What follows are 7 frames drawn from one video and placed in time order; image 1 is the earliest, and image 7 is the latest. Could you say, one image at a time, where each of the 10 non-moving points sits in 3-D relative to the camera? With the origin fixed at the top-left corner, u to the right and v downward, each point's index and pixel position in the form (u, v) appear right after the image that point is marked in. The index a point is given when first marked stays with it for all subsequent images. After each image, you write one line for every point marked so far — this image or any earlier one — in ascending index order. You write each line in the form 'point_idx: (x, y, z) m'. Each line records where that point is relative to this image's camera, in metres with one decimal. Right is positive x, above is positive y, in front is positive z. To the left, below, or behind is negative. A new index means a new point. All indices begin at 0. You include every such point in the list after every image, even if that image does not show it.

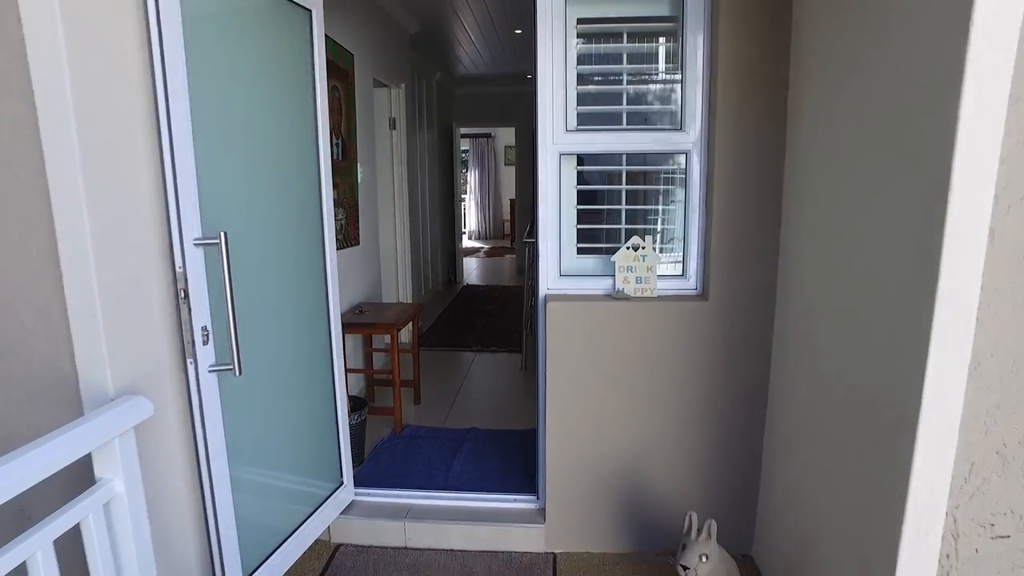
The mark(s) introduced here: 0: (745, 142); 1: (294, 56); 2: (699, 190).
0: (+0.7, +0.4, +2.1) m
1: (-0.7, +0.7, +2.2) m
2: (+0.6, +0.3, +2.2) m
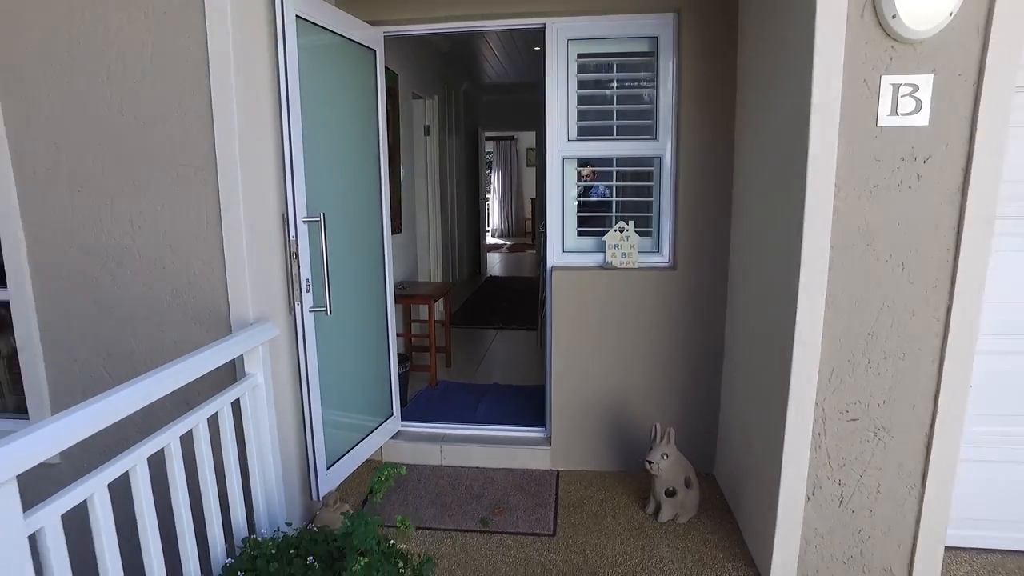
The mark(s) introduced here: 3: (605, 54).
0: (+0.8, +0.6, +2.8) m
1: (-0.6, +0.9, +2.9) m
2: (+0.7, +0.4, +2.9) m
3: (+0.4, +1.0, +2.9) m
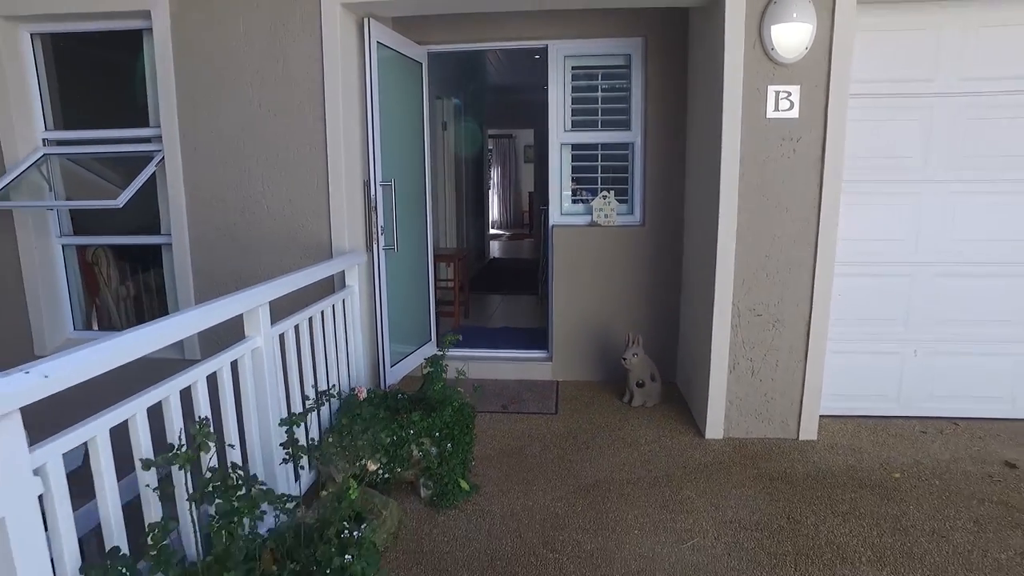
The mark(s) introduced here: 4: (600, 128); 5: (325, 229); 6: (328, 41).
0: (+0.8, +0.8, +3.9) m
1: (-0.5, +1.1, +3.9) m
2: (+0.7, +0.7, +3.9) m
3: (+0.5, +1.2, +3.9) m
4: (+0.5, +0.9, +4.0) m
5: (-0.9, +0.3, +3.3) m
6: (-0.8, +1.1, +3.1) m
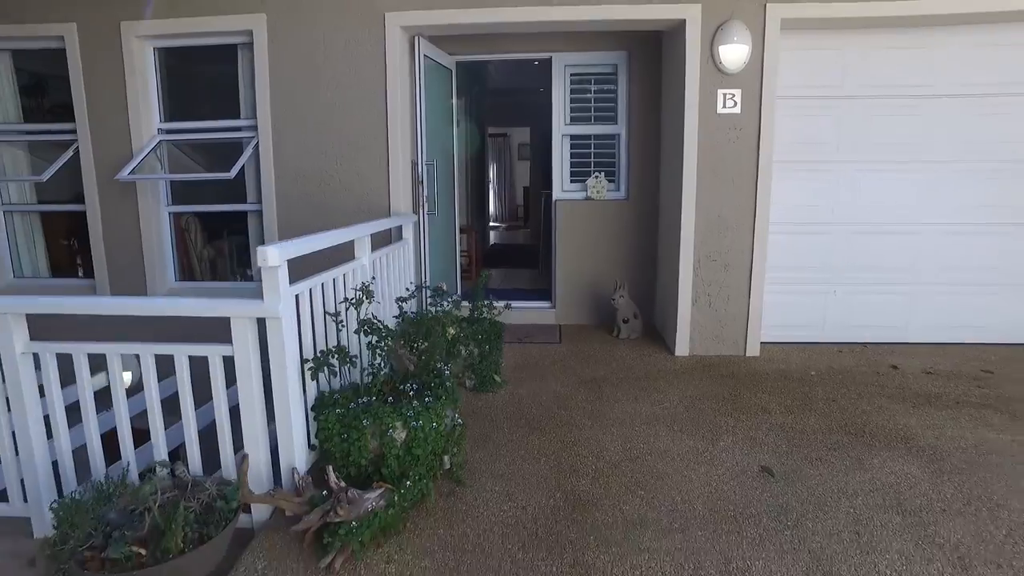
0: (+0.9, +1.1, +4.9) m
1: (-0.5, +1.4, +4.9) m
2: (+0.8, +1.0, +5.0) m
3: (+0.5, +1.5, +4.9) m
4: (+0.6, +1.2, +5.0) m
5: (-0.8, +0.6, +4.3) m
6: (-0.7, +1.4, +4.1) m
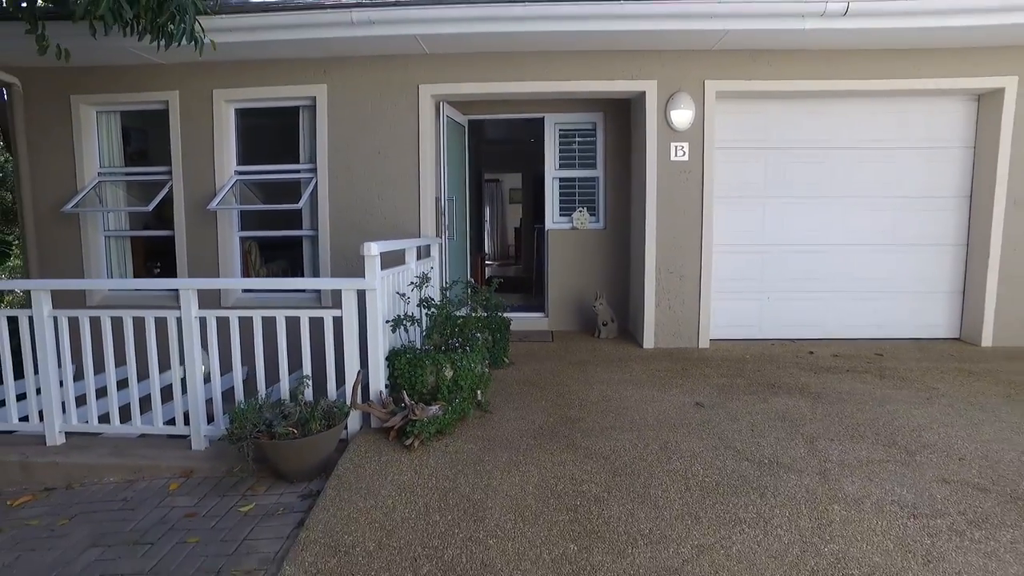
0: (+0.9, +1.0, +6.2) m
1: (-0.4, +1.3, +6.2) m
2: (+0.8, +0.9, +6.2) m
3: (+0.5, +1.4, +6.2) m
4: (+0.6, +1.1, +6.3) m
5: (-0.8, +0.5, +5.5) m
6: (-0.7, +1.3, +5.4) m
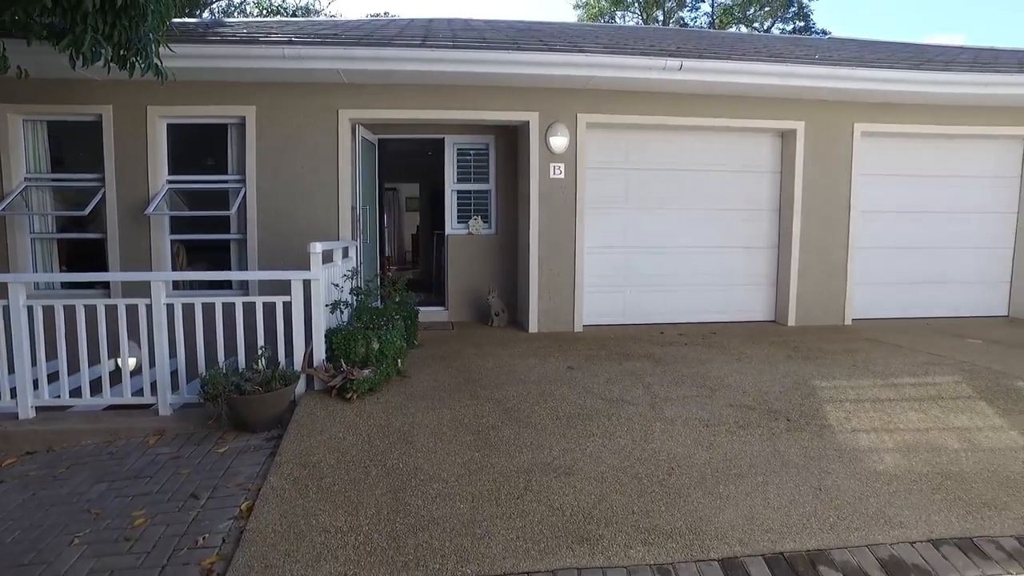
0: (-0.1, +1.0, +7.3) m
1: (-1.4, +1.3, +7.1) m
2: (-0.2, +0.9, +7.3) m
3: (-0.4, +1.4, +7.3) m
4: (-0.4, +1.1, +7.3) m
5: (-1.6, +0.5, +6.3) m
6: (-1.5, +1.4, +6.2) m
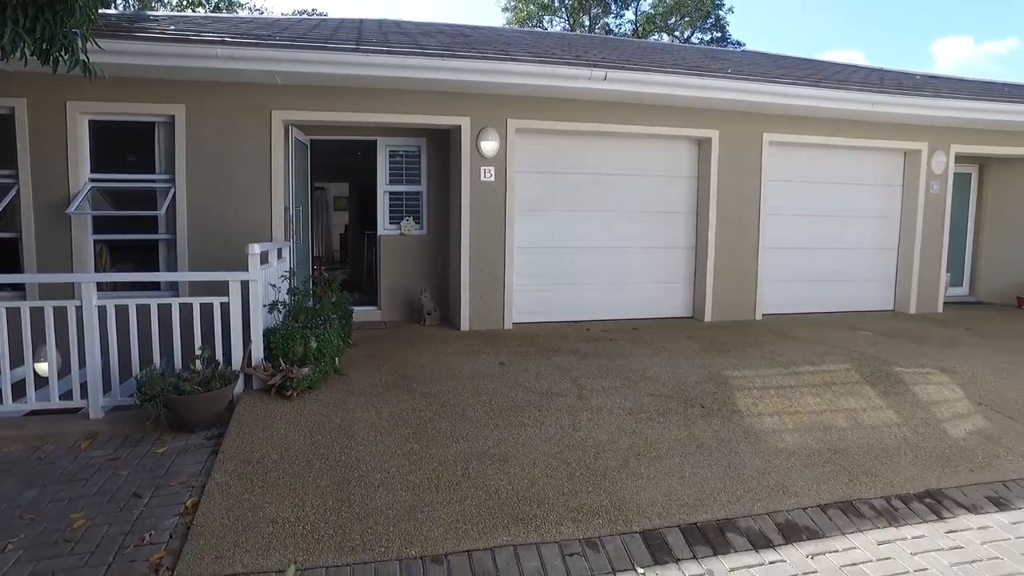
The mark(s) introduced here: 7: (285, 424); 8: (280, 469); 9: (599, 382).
0: (-0.8, +1.1, +7.4) m
1: (-2.1, +1.3, +7.1) m
2: (-0.9, +0.9, +7.4) m
3: (-1.2, +1.5, +7.4) m
4: (-1.1, +1.1, +7.4) m
5: (-2.2, +0.5, +6.3) m
6: (-2.1, +1.4, +6.2) m
7: (-1.2, -0.7, +3.8) m
8: (-1.1, -0.9, +3.4) m
9: (+0.6, -0.6, +4.5) m
